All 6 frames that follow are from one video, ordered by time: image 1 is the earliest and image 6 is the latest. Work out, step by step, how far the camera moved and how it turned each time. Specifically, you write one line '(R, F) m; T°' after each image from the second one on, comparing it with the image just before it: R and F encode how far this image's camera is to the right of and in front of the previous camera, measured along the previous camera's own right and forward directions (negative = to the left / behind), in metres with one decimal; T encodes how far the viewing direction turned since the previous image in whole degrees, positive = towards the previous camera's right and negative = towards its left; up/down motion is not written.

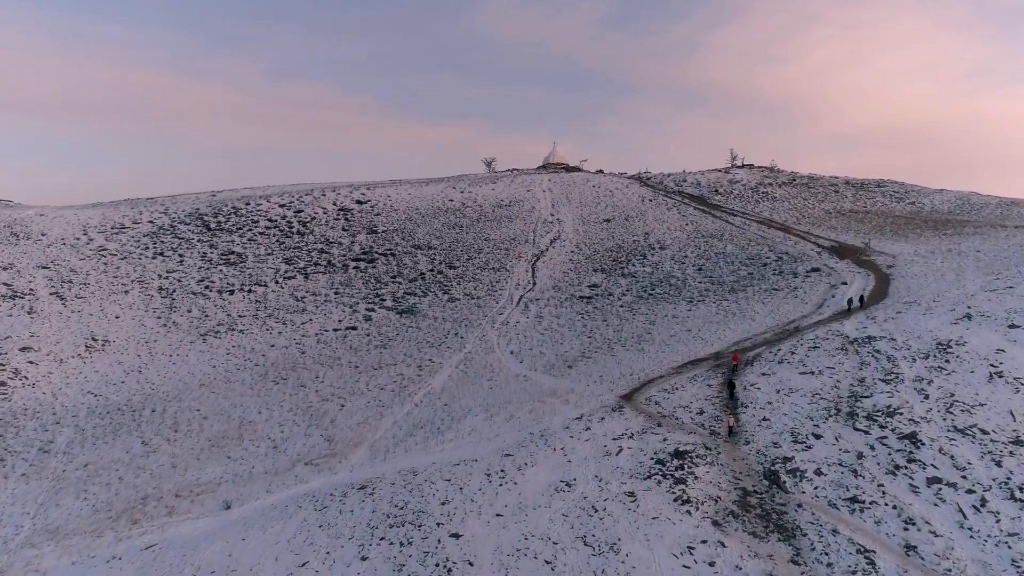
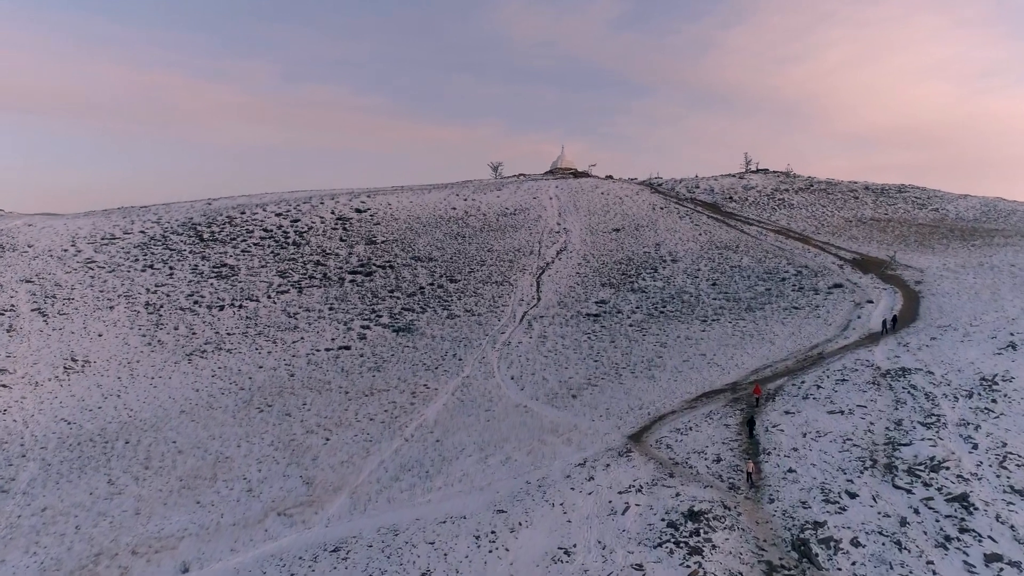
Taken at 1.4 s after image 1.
(+0.3, +1.4) m; -1°
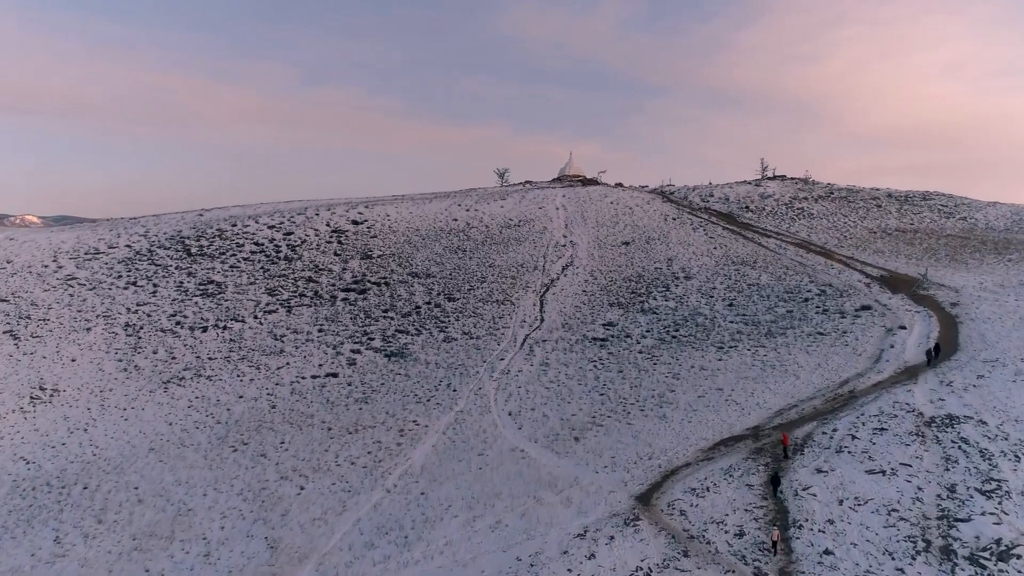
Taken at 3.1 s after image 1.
(+0.4, +1.7) m; -1°
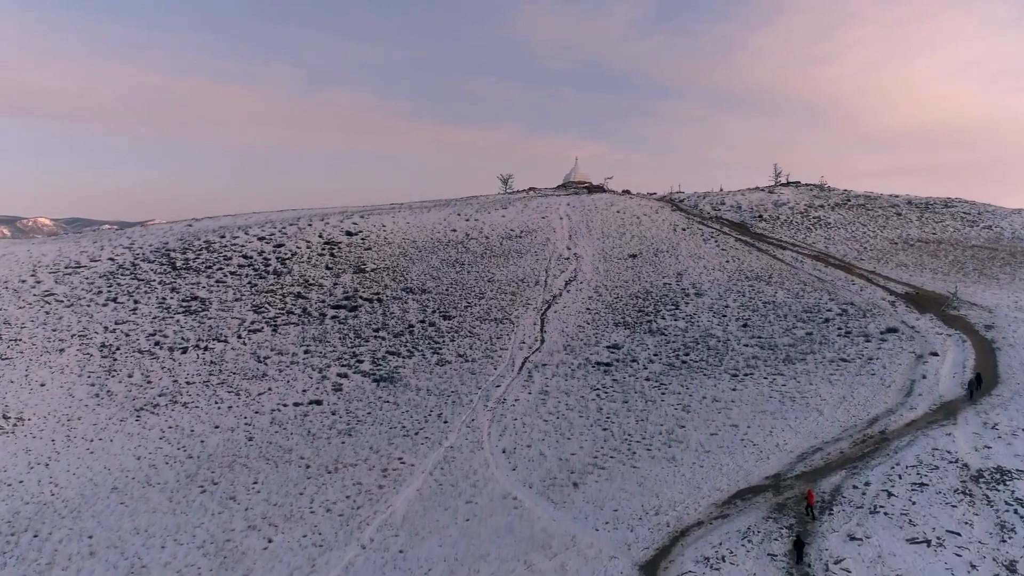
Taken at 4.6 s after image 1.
(+0.4, +1.6) m; -1°
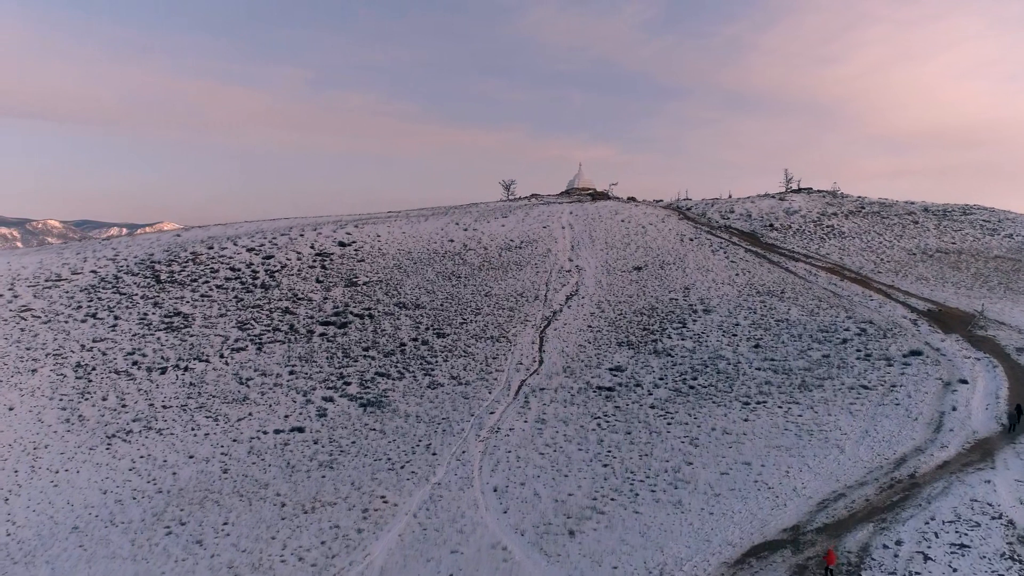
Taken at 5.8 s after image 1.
(+0.4, +1.3) m; -1°
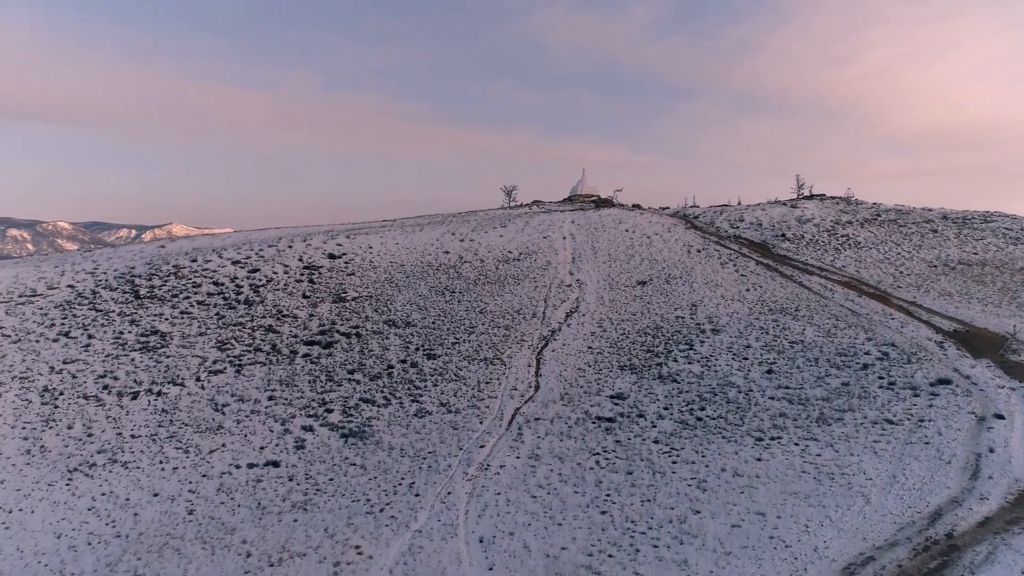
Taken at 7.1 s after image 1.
(+0.4, +1.5) m; -1°
